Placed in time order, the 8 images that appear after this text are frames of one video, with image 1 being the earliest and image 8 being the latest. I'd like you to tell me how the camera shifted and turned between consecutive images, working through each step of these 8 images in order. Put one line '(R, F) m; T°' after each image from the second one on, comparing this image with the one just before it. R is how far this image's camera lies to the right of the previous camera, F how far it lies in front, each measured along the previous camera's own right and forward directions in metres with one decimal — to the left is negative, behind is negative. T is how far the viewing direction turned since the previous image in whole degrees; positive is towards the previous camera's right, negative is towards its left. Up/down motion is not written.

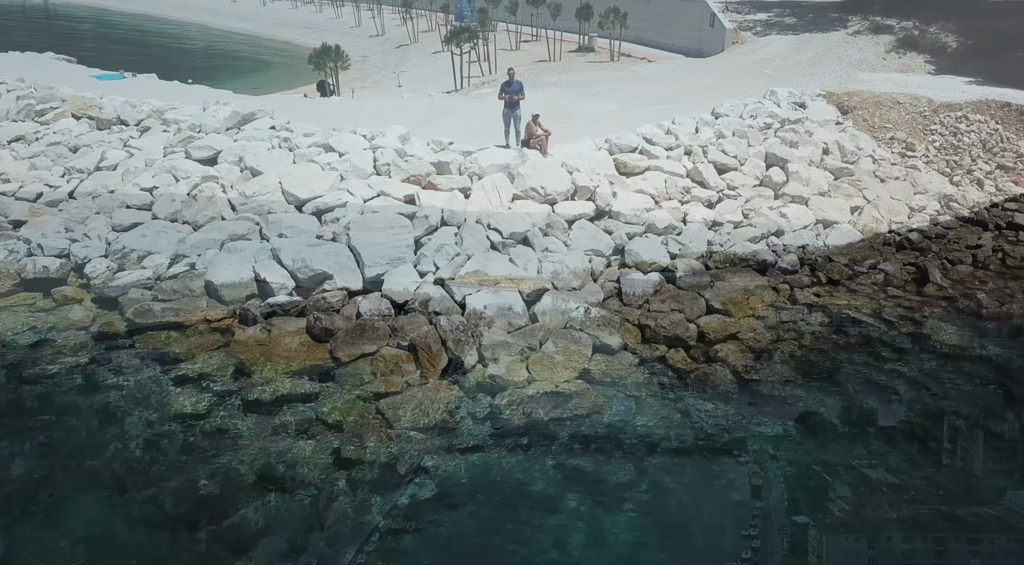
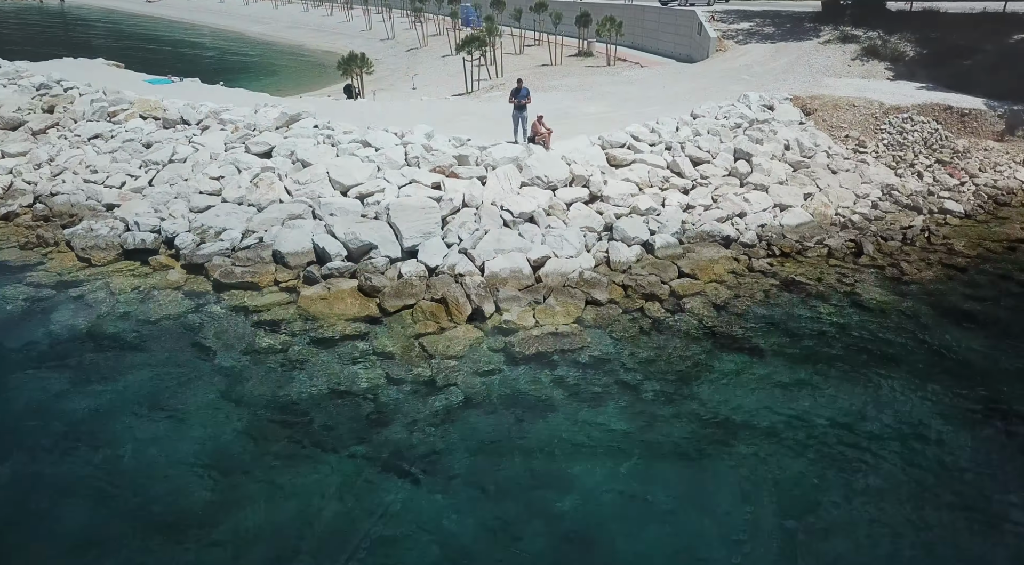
(-0.2, -2.8) m; 0°
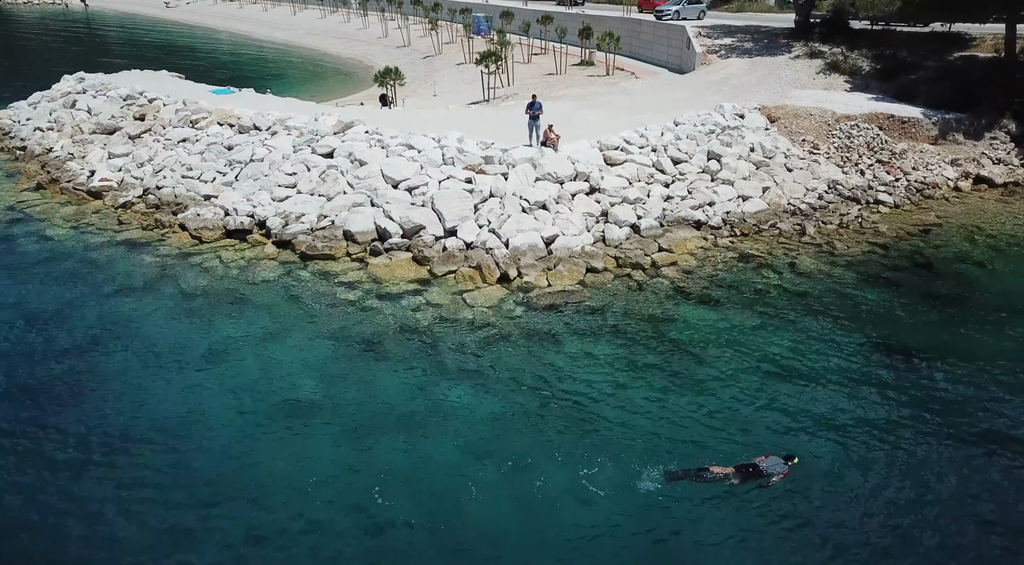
(-0.4, -4.2) m; 0°
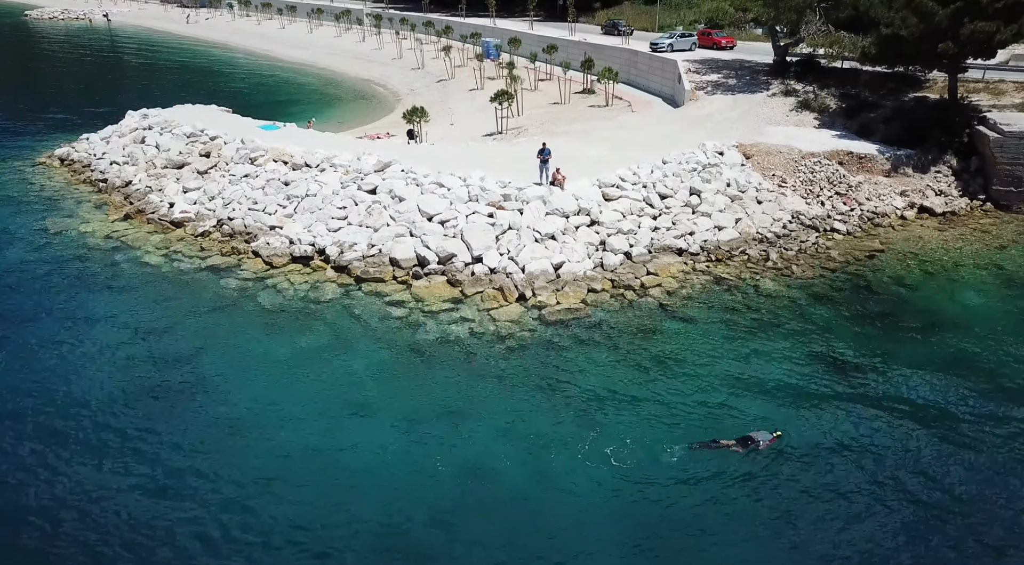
(-0.4, -4.2) m; 0°
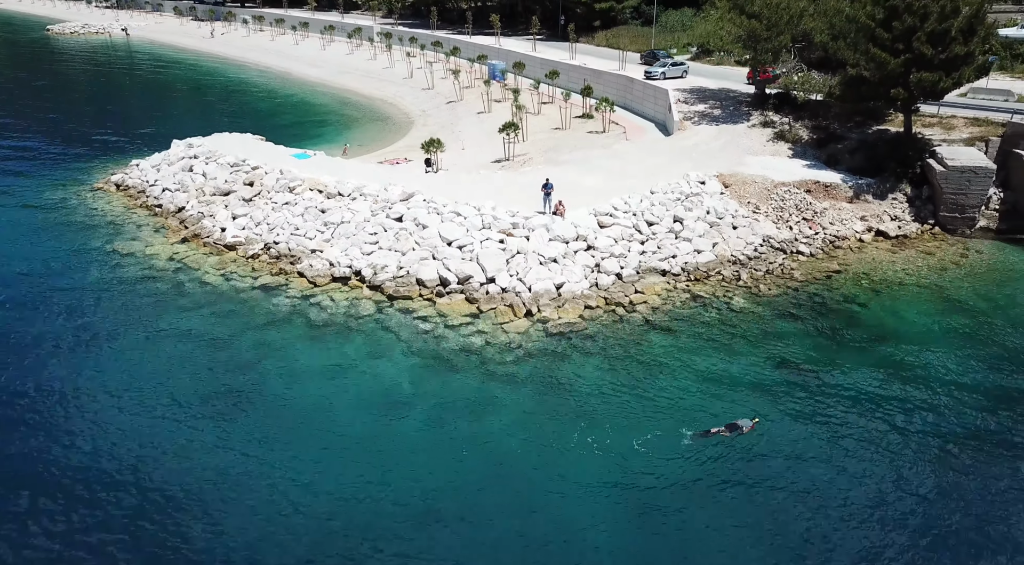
(-0.3, -4.0) m; 0°
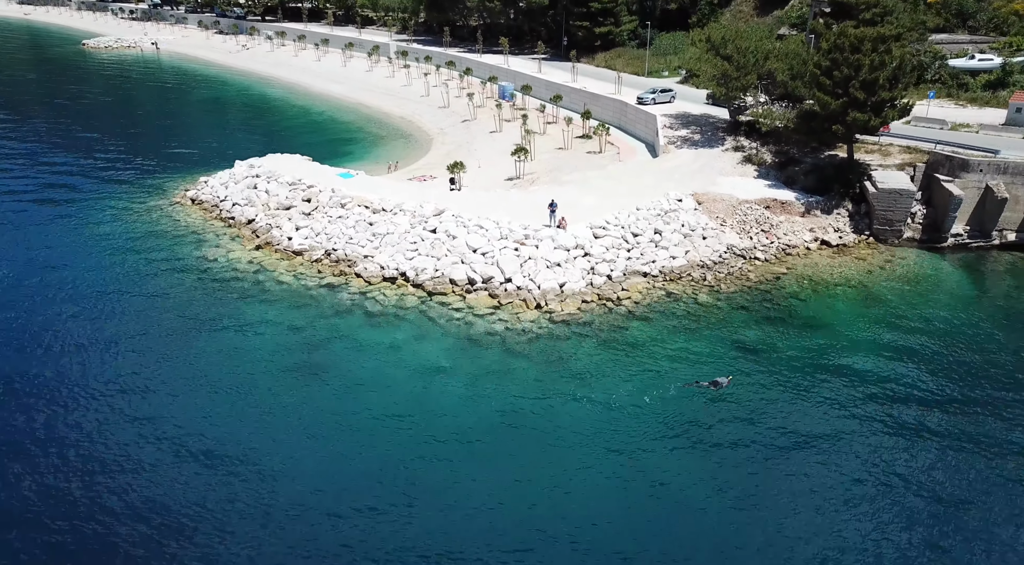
(-0.5, -7.2) m; 0°
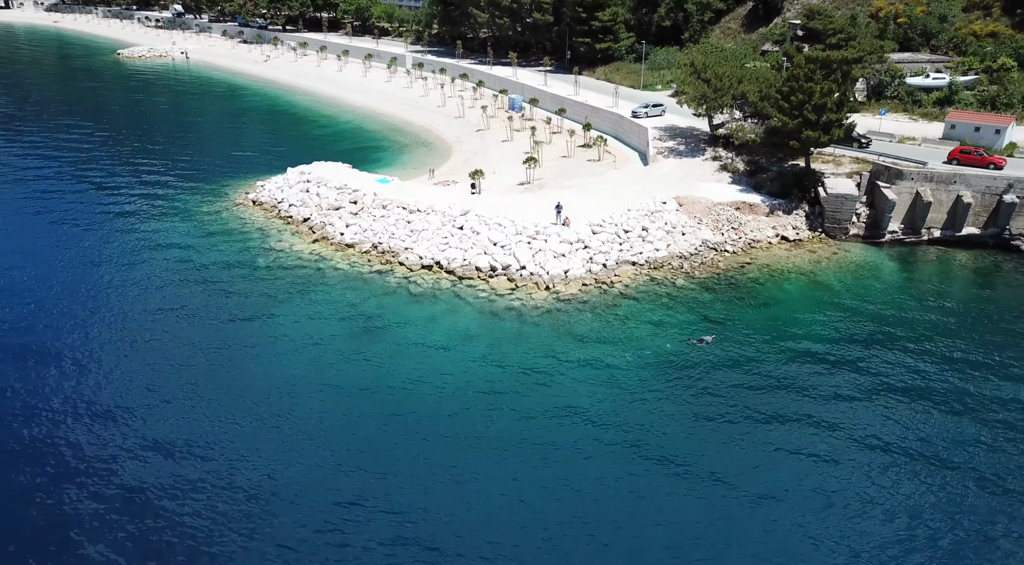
(-0.7, -8.0) m; 0°
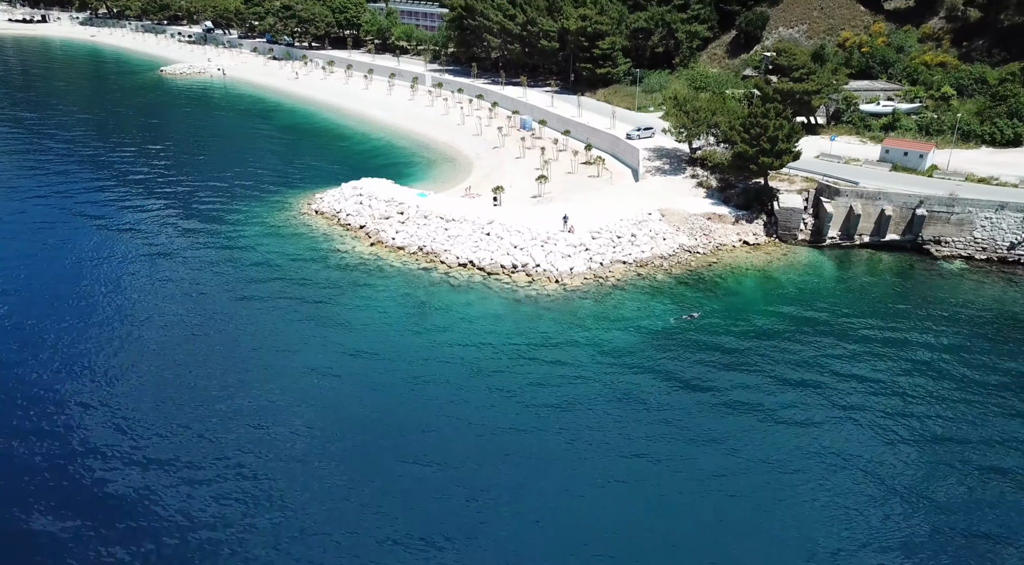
(-1.2, -11.7) m; 0°
